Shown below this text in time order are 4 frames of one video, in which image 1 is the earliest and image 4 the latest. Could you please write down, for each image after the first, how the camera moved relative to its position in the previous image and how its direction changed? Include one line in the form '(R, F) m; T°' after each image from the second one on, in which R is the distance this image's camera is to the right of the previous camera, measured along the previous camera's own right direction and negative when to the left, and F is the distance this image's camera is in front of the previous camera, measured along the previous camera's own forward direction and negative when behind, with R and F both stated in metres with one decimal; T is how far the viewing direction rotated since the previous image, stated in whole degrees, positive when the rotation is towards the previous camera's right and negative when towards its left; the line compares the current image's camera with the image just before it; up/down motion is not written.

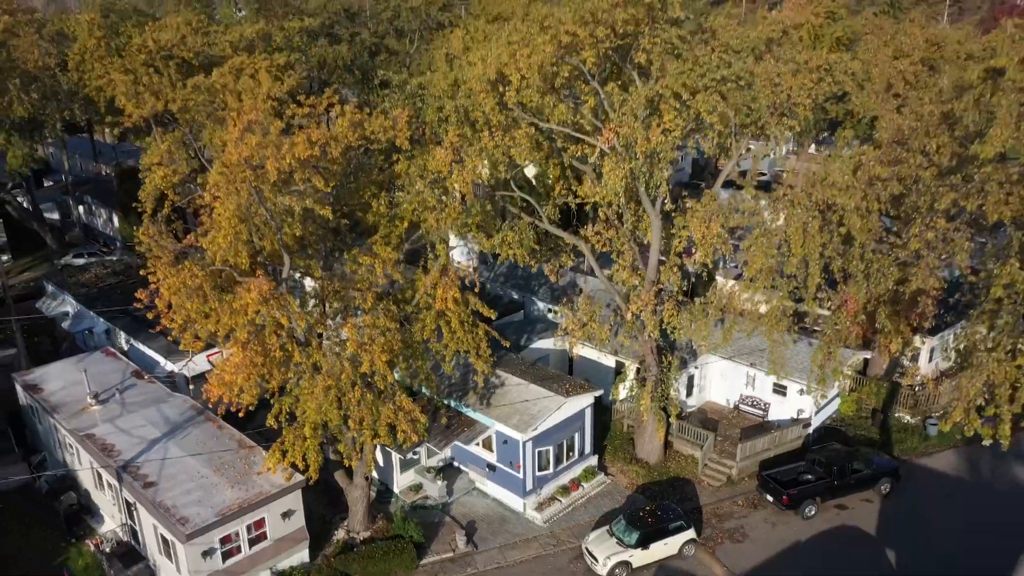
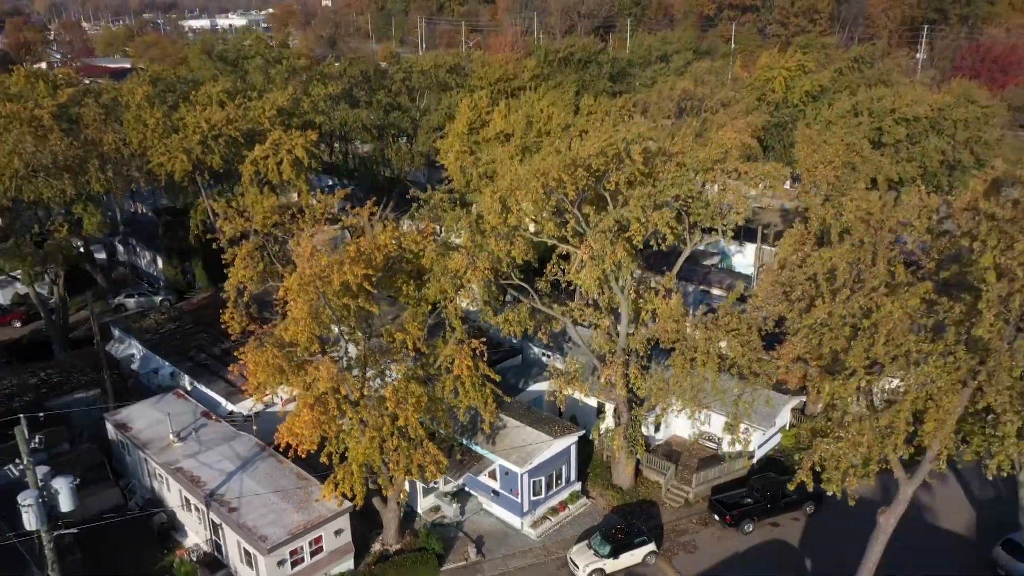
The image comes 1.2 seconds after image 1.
(0.0, -4.2) m; 0°
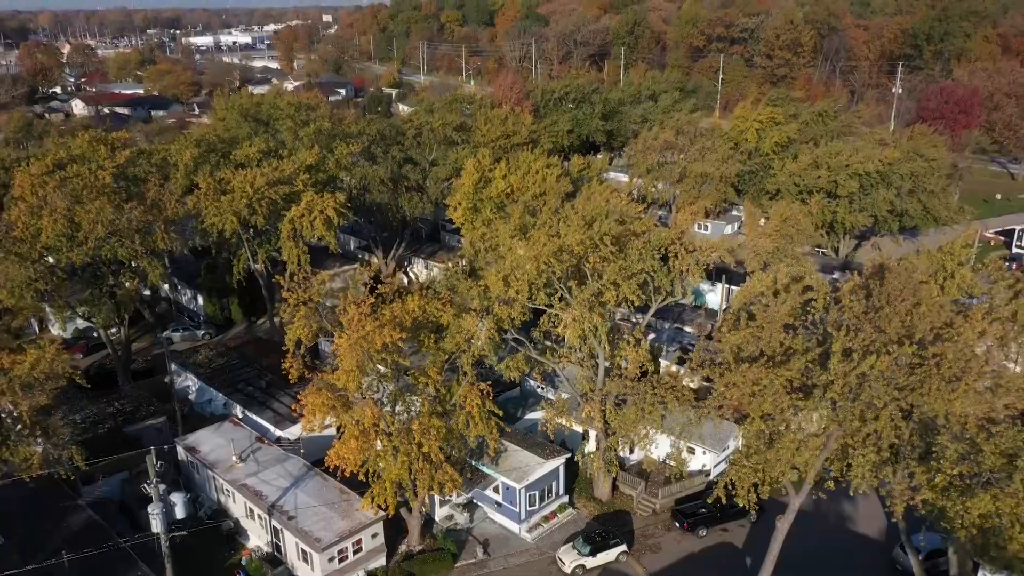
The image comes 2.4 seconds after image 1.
(-0.1, -5.0) m; 0°
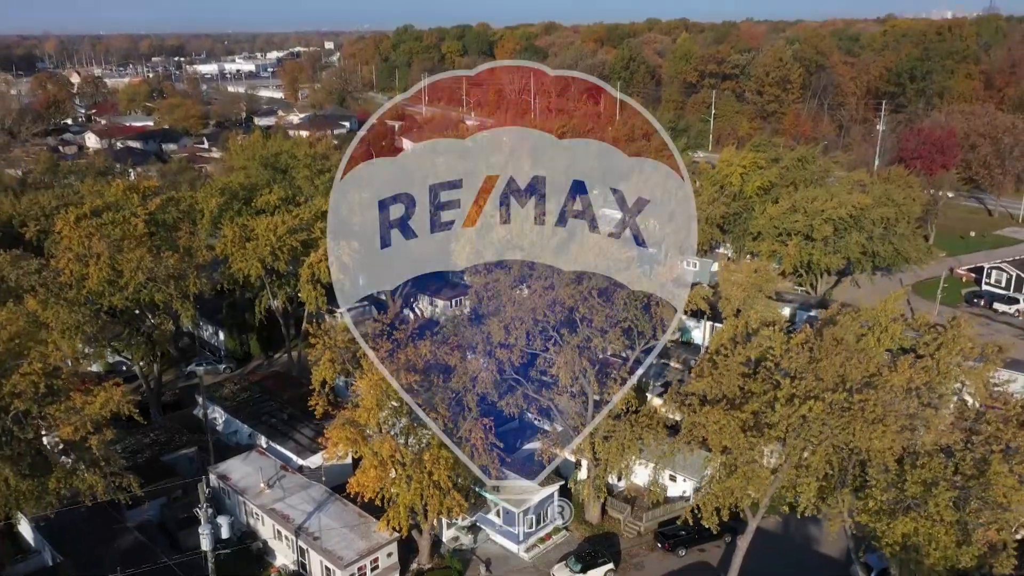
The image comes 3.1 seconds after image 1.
(0.0, -3.2) m; 0°
